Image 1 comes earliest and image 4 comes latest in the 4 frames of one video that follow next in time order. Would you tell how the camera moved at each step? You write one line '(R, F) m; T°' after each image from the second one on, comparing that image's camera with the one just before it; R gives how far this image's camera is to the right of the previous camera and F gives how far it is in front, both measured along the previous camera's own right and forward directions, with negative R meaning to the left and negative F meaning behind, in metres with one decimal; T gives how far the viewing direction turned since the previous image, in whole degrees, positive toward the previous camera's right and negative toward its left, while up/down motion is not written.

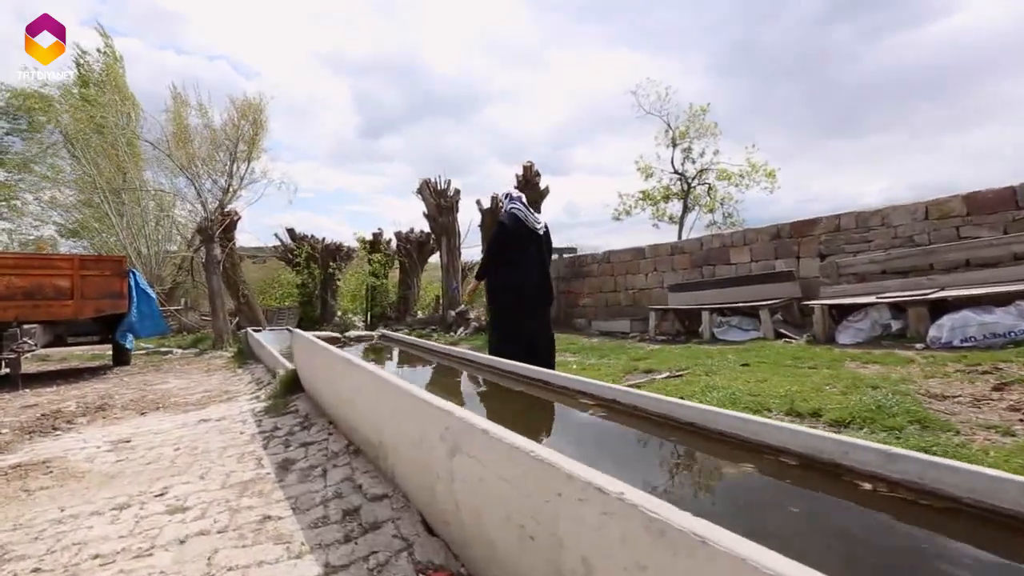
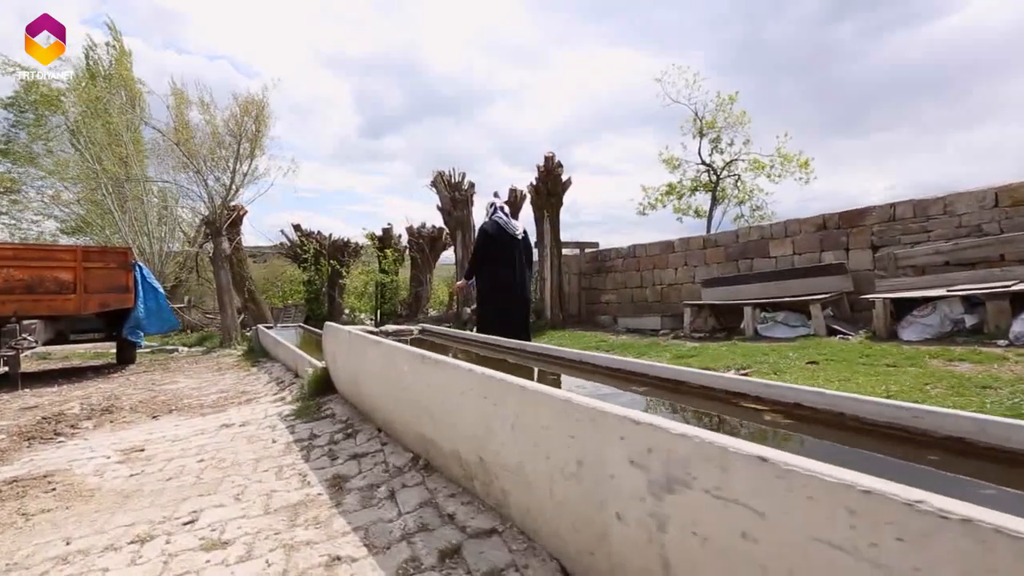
(-0.5, +0.5) m; 0°
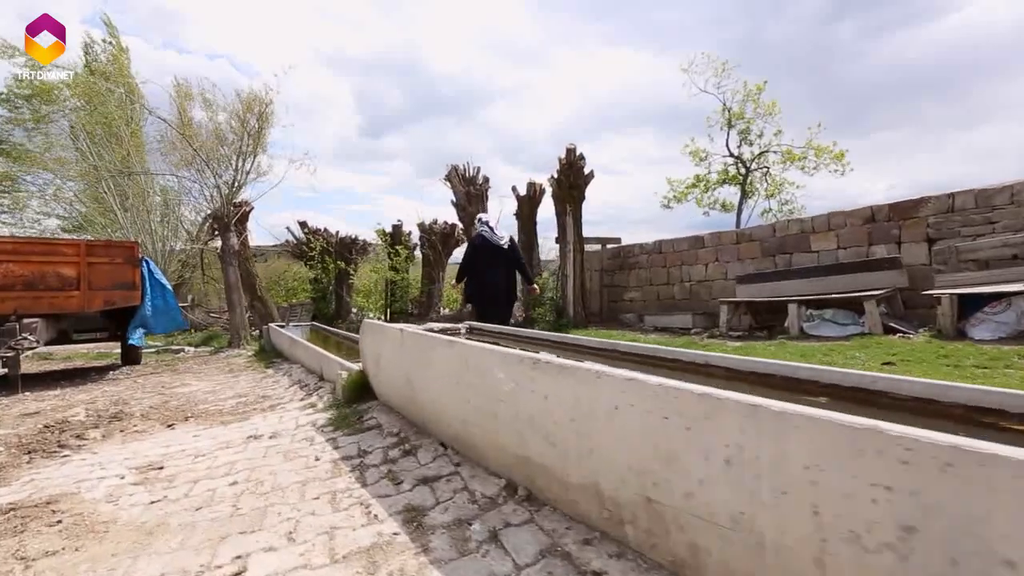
(-0.5, +0.5) m; 0°
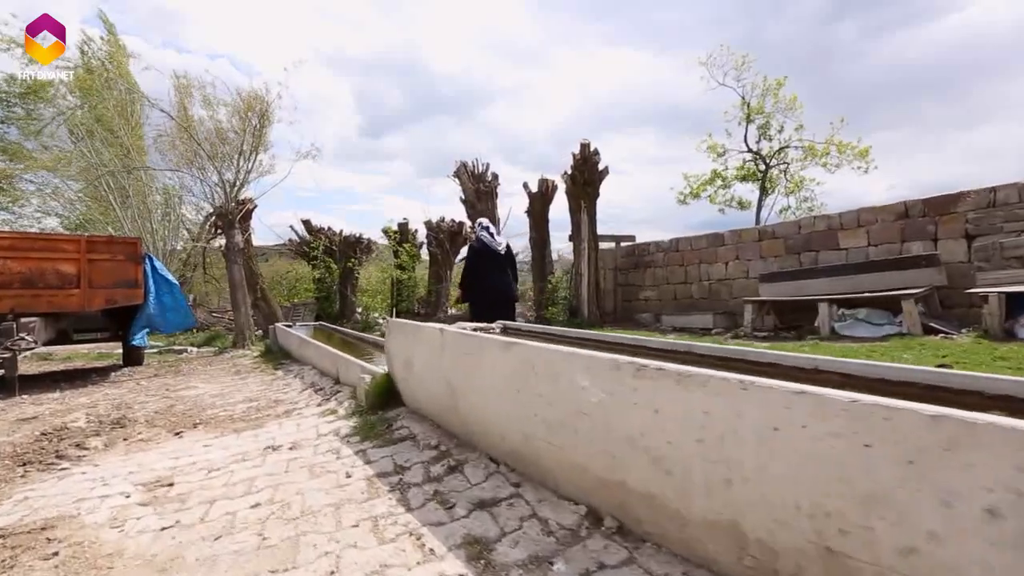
(-0.3, +0.3) m; 0°
